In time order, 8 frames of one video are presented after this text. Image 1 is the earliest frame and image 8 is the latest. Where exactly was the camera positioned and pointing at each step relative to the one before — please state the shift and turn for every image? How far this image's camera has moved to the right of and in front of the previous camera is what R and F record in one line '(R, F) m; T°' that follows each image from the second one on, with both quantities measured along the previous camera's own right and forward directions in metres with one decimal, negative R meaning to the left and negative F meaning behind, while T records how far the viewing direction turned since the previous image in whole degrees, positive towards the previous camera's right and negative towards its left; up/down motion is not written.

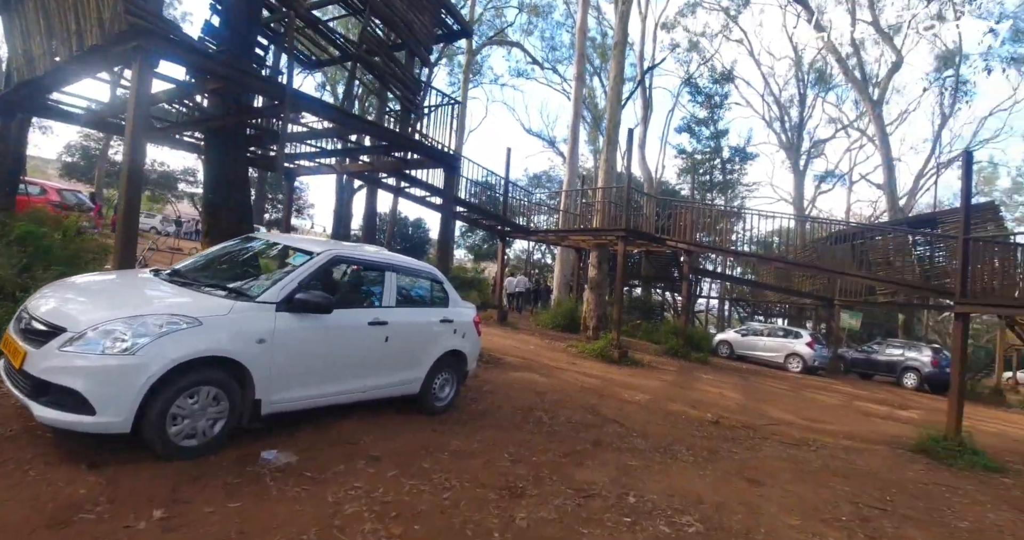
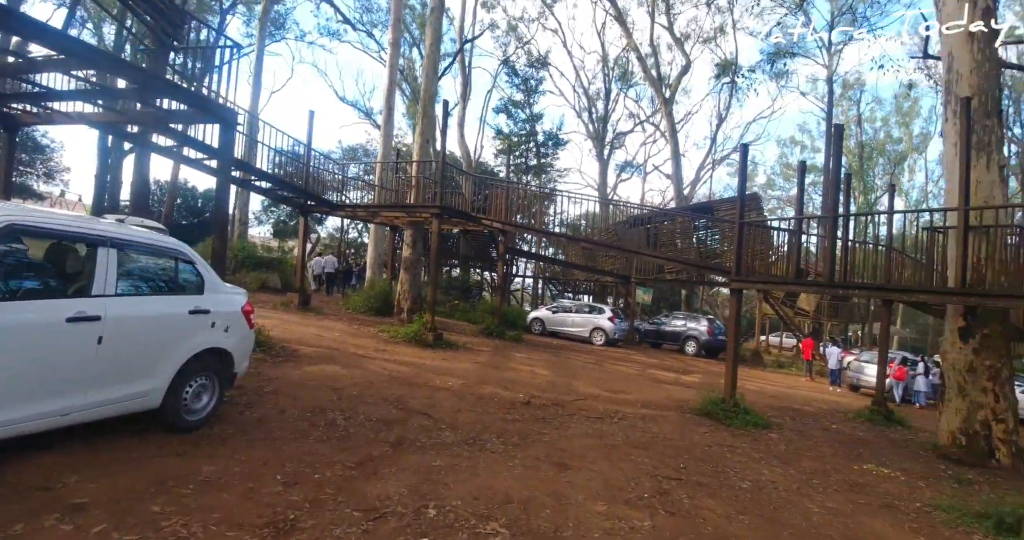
(+0.3, +0.6) m; +18°
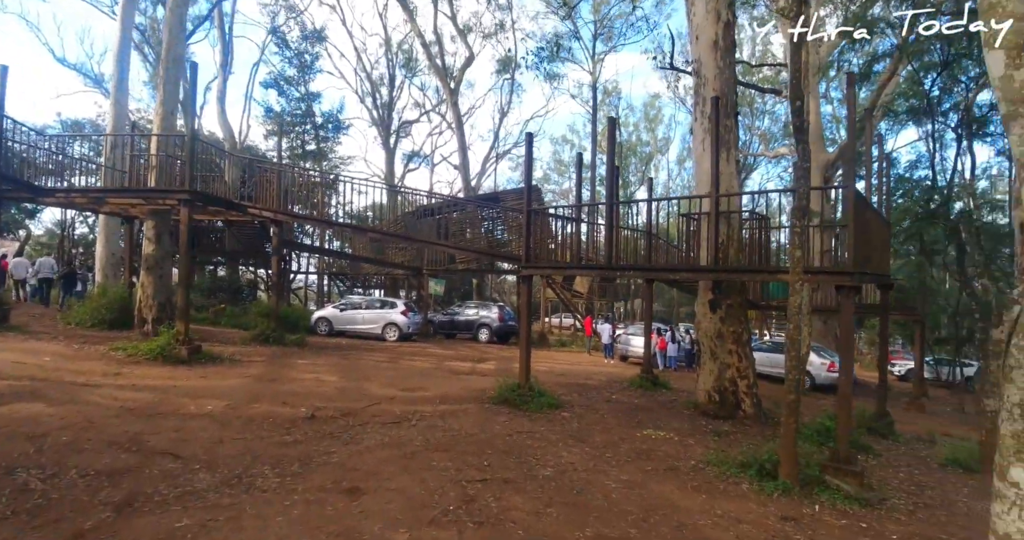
(+0.1, +0.7) m; +21°
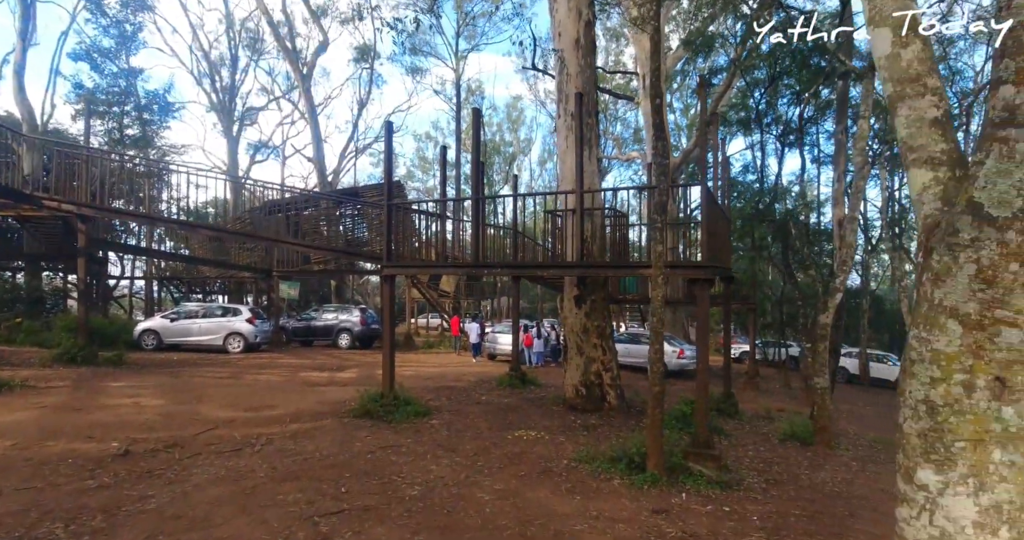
(0.0, +0.5) m; +13°
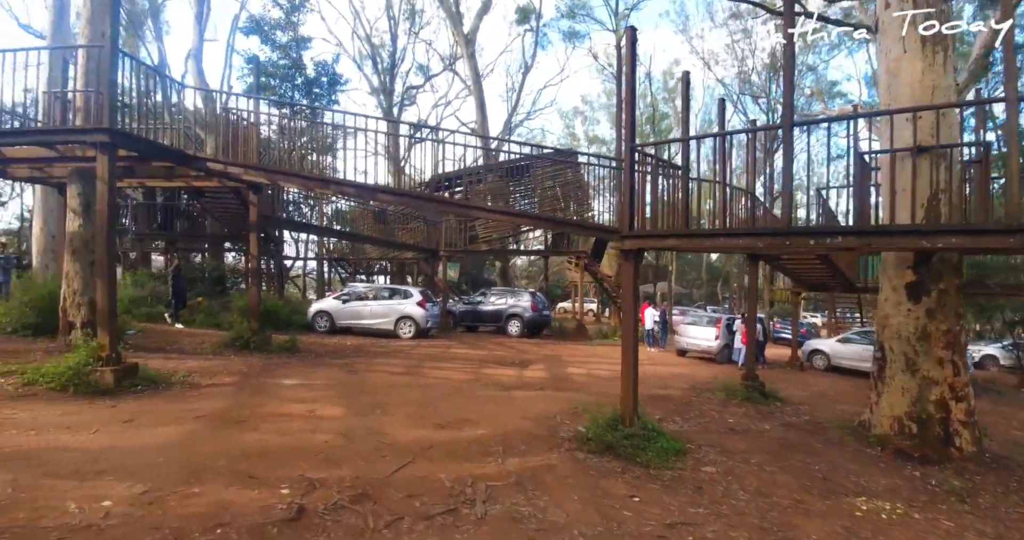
(-1.7, +2.5) m; -13°
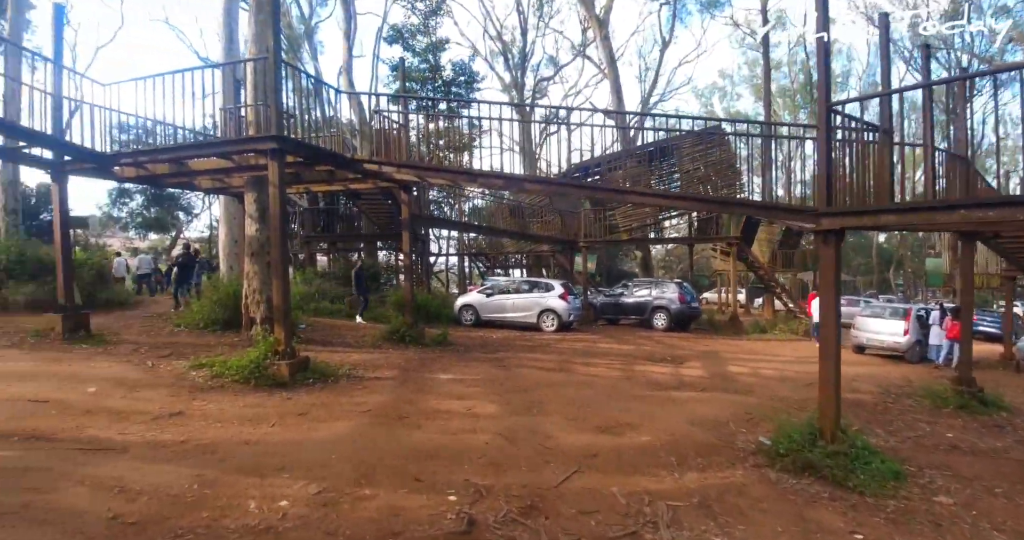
(-0.3, +0.5) m; -13°
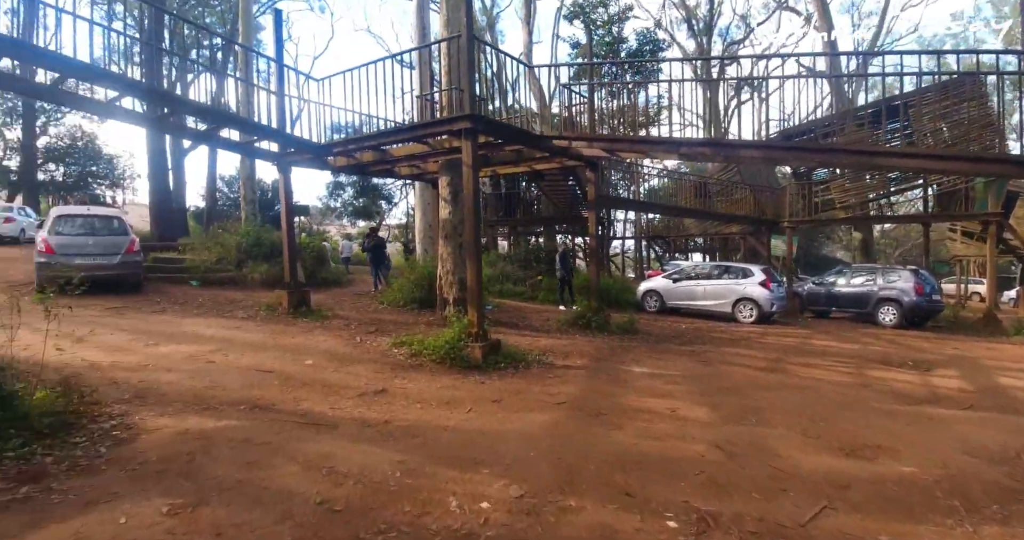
(-0.4, +0.6) m; -17°
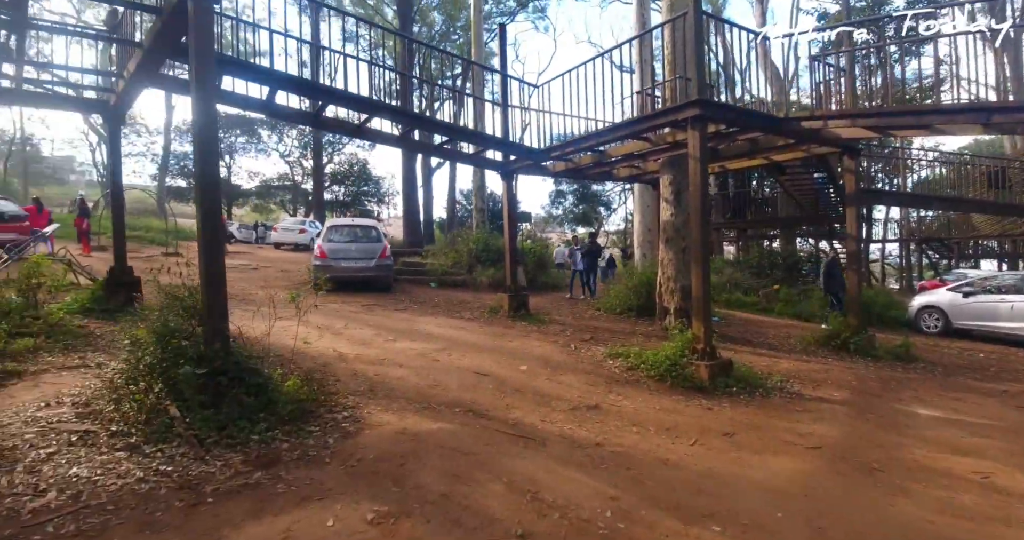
(-0.1, +0.6) m; -21°
